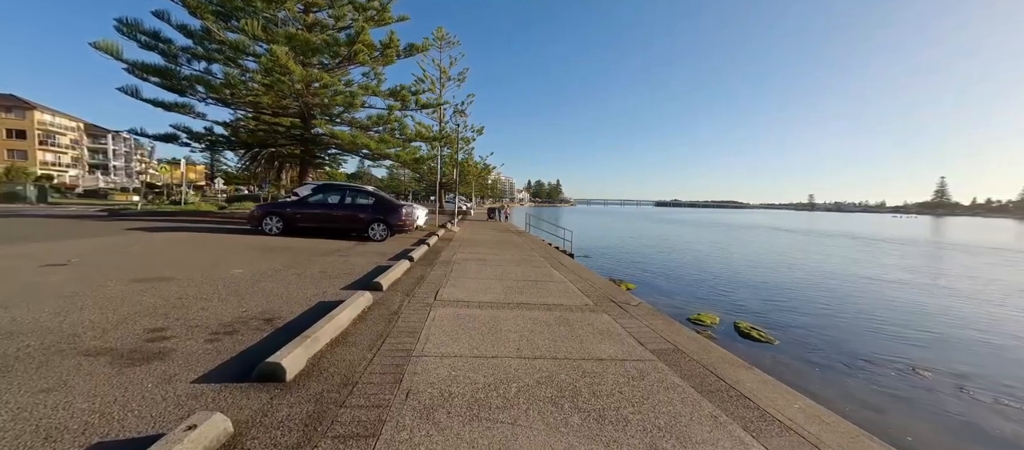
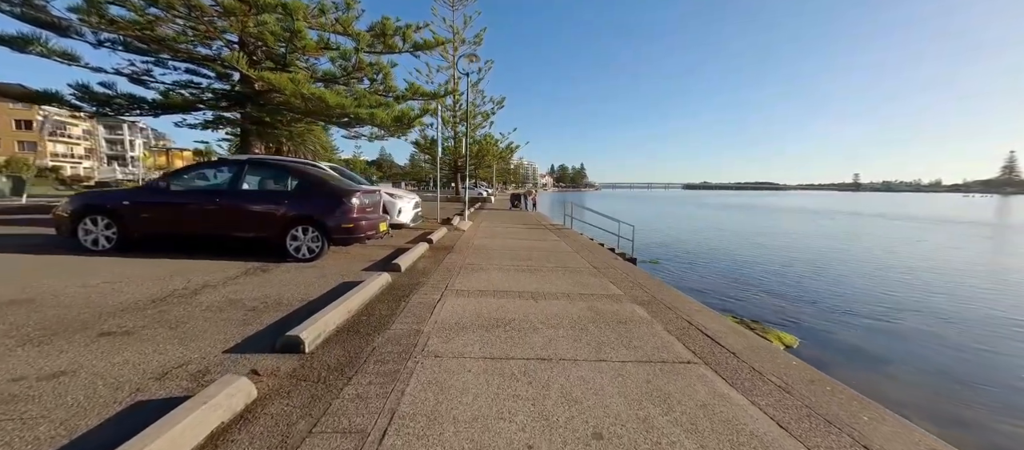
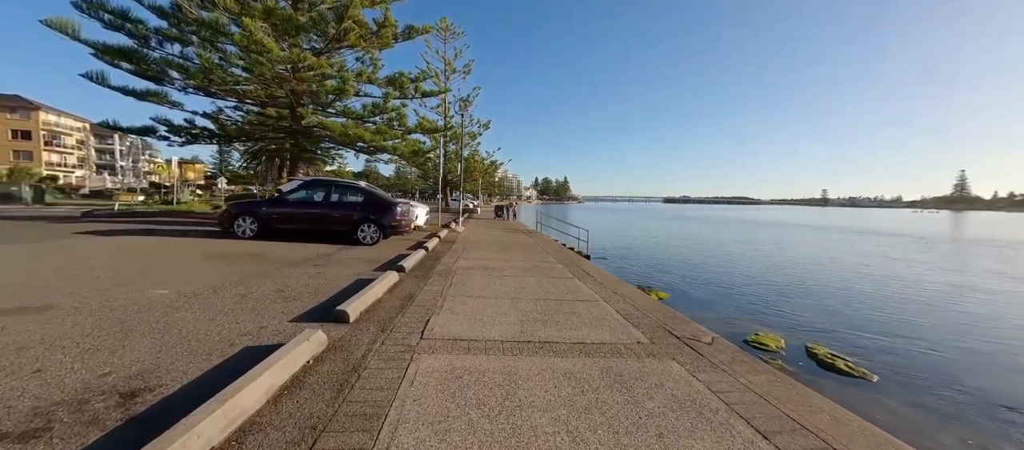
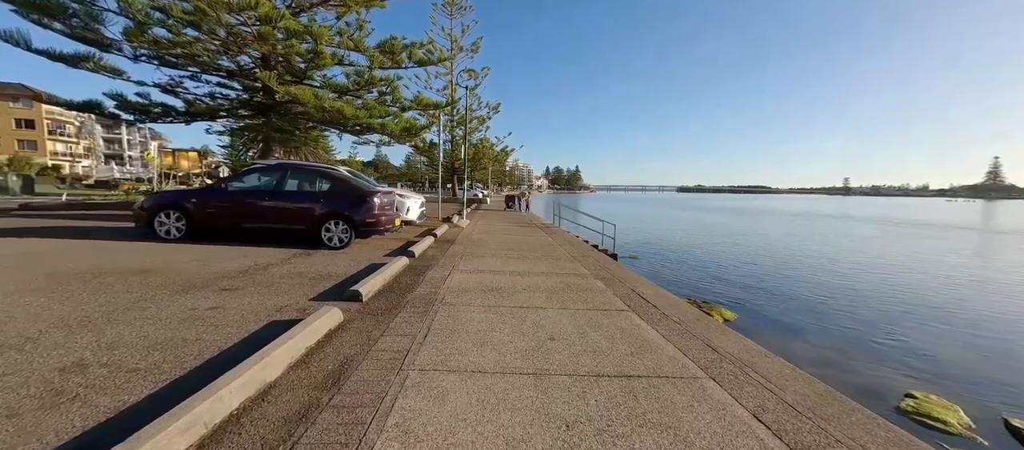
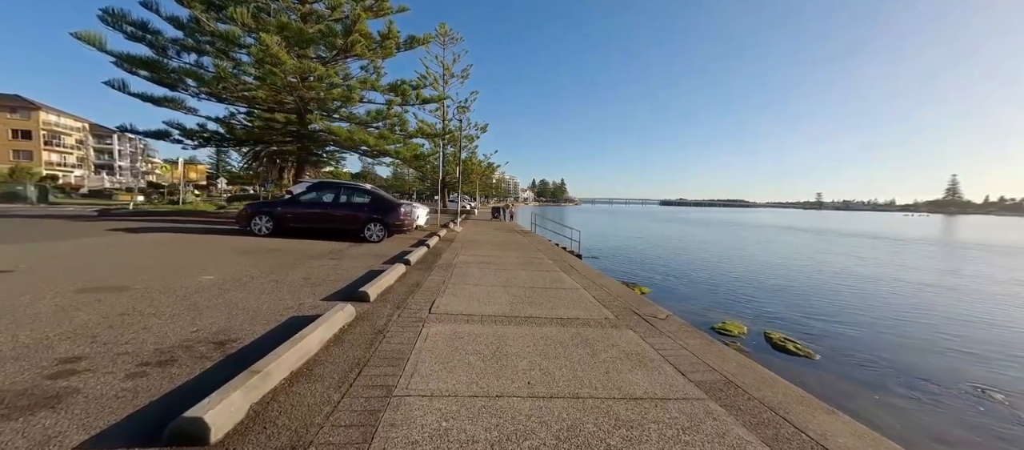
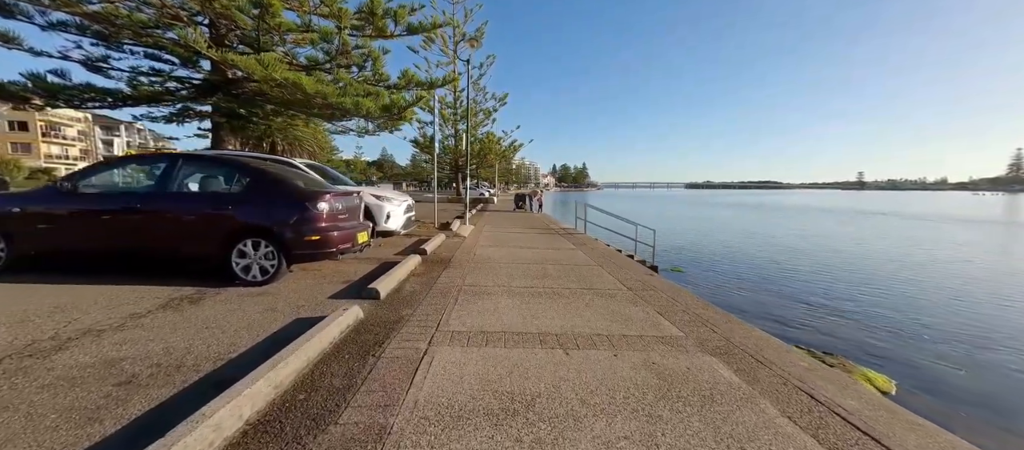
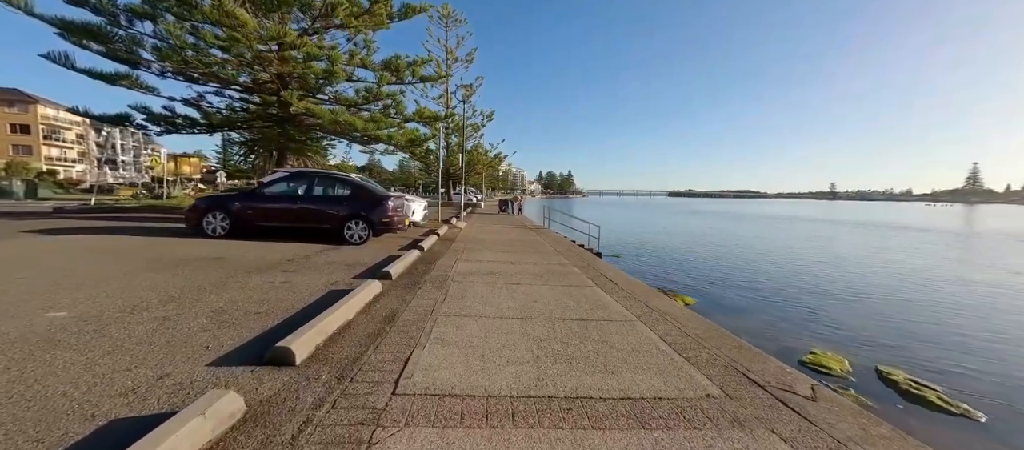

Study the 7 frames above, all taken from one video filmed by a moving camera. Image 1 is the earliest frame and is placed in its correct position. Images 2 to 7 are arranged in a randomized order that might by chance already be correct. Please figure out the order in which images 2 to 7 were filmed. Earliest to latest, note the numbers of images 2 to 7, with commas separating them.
5, 3, 7, 4, 2, 6
